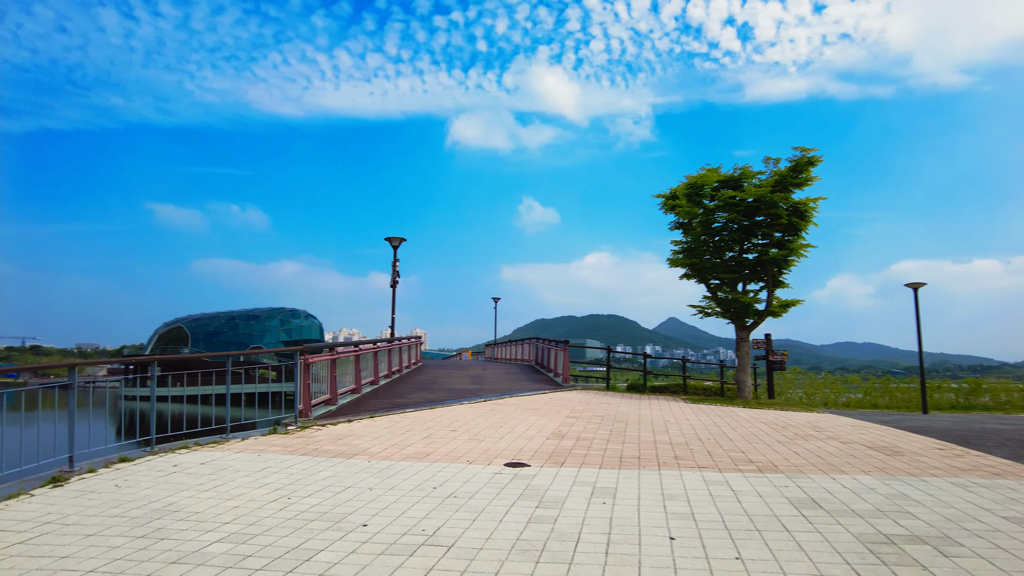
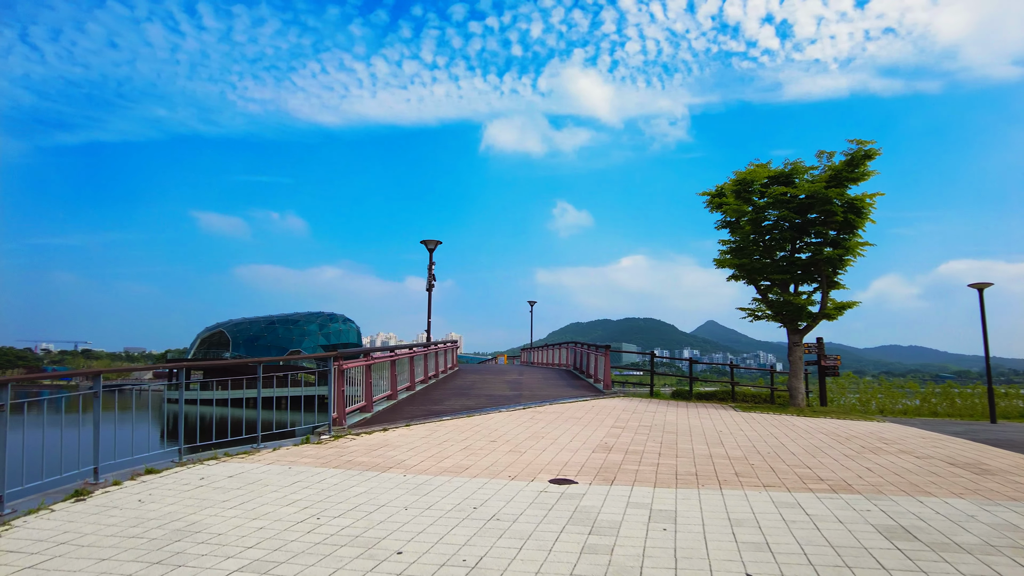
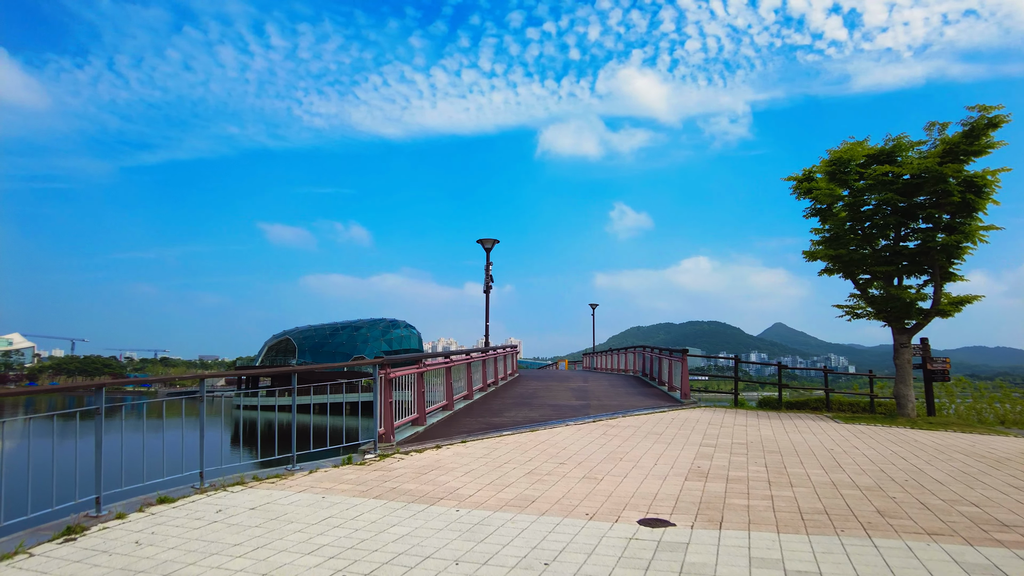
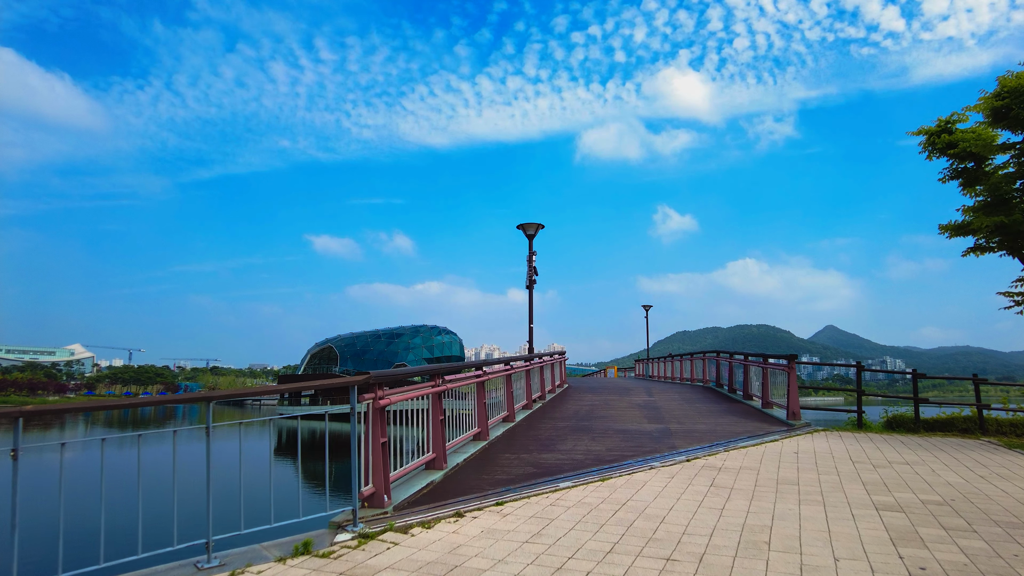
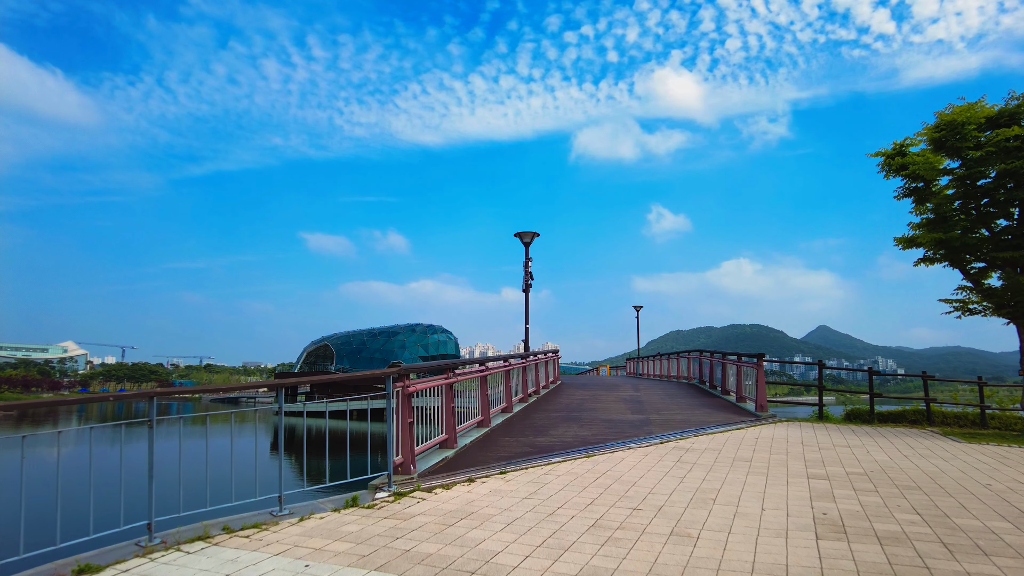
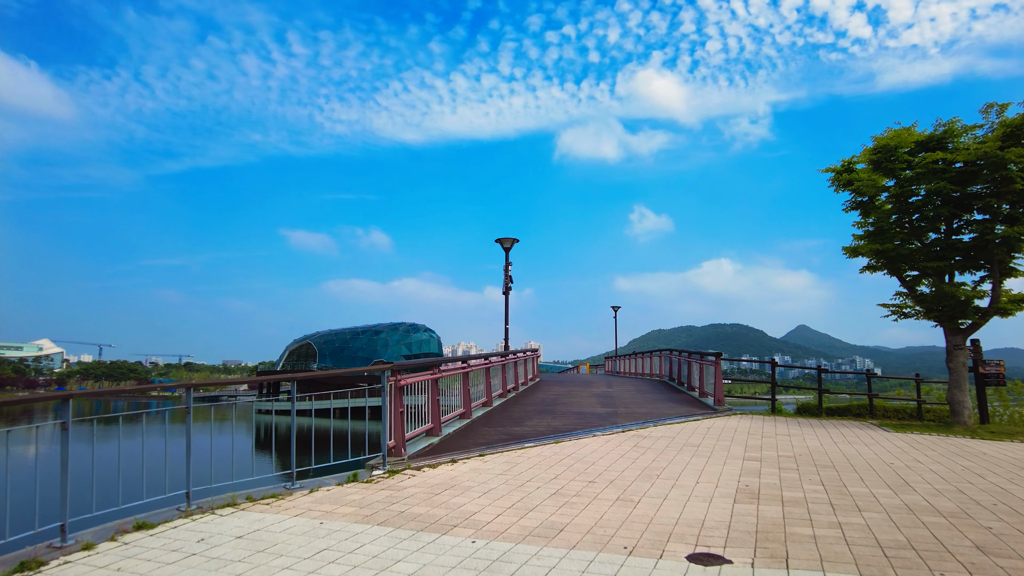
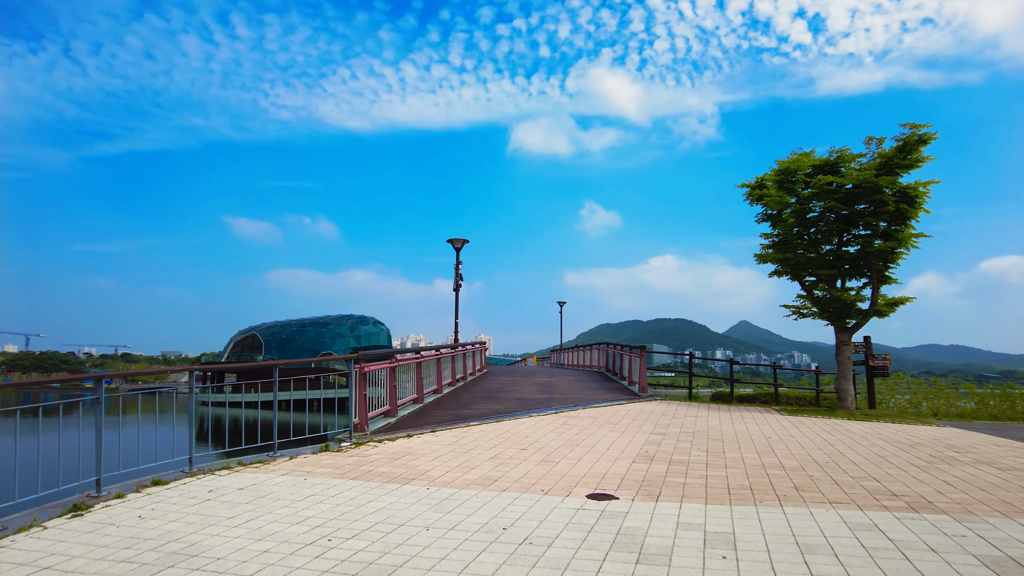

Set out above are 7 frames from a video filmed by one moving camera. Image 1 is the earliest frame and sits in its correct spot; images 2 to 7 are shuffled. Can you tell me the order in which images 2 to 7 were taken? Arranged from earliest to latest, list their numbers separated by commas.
2, 7, 3, 6, 5, 4
